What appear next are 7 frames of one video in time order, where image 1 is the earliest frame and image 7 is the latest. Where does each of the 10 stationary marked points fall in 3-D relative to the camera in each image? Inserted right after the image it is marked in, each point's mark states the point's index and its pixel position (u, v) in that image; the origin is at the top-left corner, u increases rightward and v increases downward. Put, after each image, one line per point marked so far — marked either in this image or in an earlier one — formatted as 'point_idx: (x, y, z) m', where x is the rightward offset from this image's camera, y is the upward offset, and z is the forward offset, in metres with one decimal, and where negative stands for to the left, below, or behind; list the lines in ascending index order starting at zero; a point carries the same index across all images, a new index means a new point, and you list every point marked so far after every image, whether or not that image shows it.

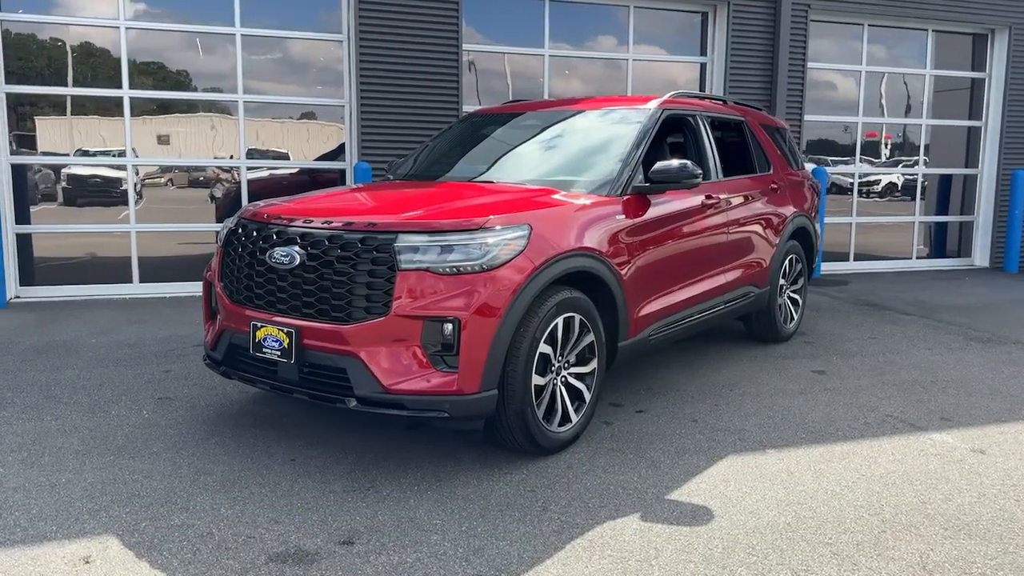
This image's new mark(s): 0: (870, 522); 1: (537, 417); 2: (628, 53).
0: (+1.3, -0.9, +3.0) m
1: (+0.1, -0.6, +3.5) m
2: (+1.3, +2.7, +9.3) m
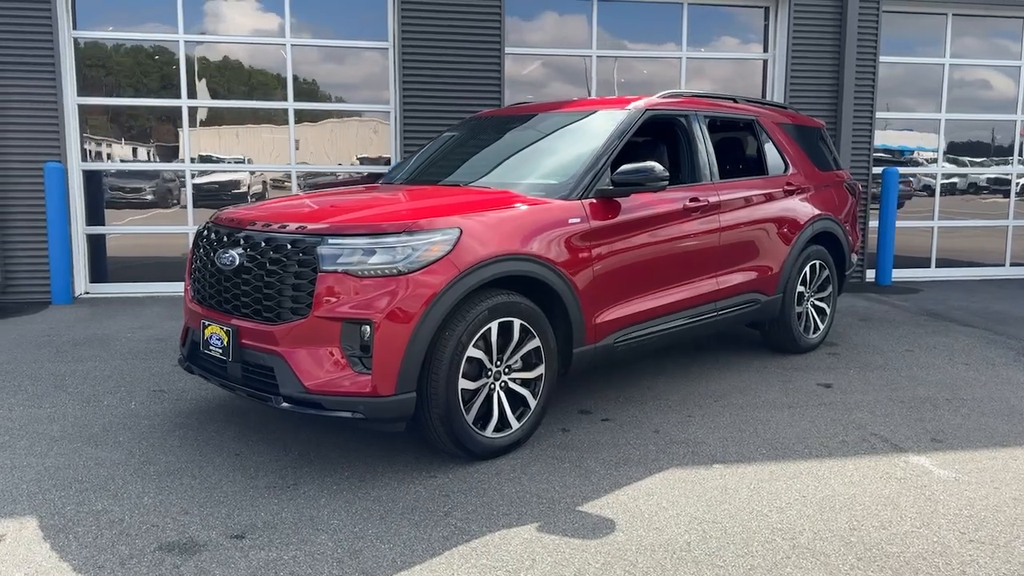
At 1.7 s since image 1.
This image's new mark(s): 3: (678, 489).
0: (+0.9, -0.9, +2.8) m
1: (-0.2, -0.6, +3.5) m
2: (+1.9, +2.6, +9.1) m
3: (+0.7, -0.8, +3.3) m
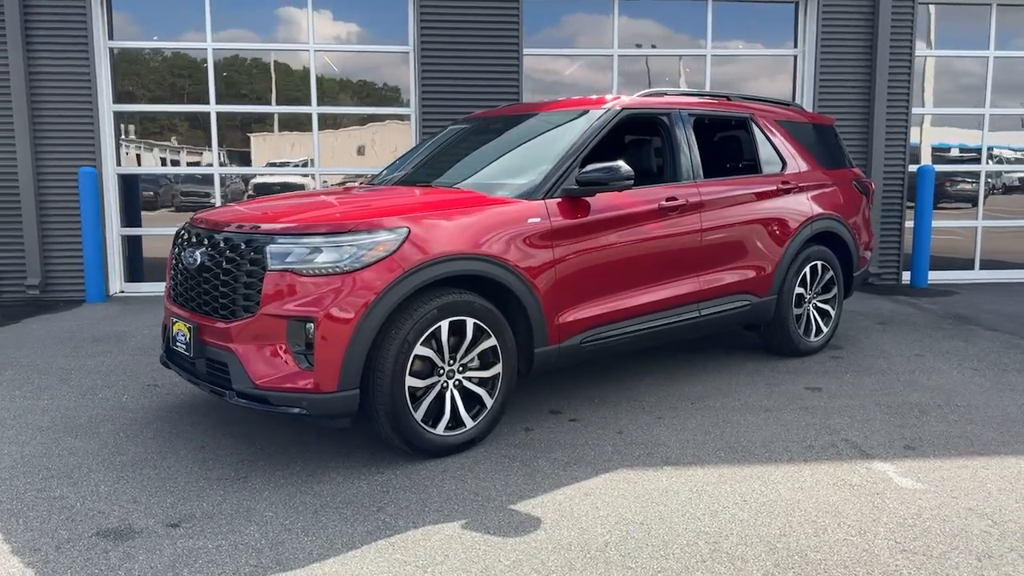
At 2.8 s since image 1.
0: (+0.6, -0.9, +2.8) m
1: (-0.4, -0.6, +3.6) m
2: (+2.1, +2.6, +8.9) m
3: (+0.4, -0.8, +3.3) m
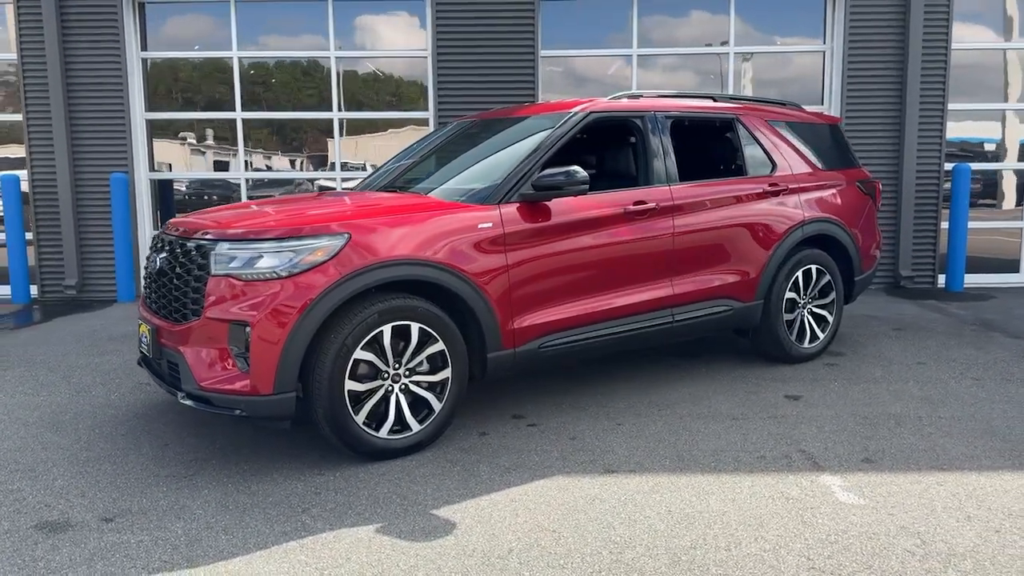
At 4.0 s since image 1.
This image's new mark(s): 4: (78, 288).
0: (+0.3, -0.9, +2.8) m
1: (-0.7, -0.6, +3.6) m
2: (+2.3, +2.6, +8.8) m
3: (+0.1, -0.8, +3.3) m
4: (-4.6, 0.0, +8.6) m
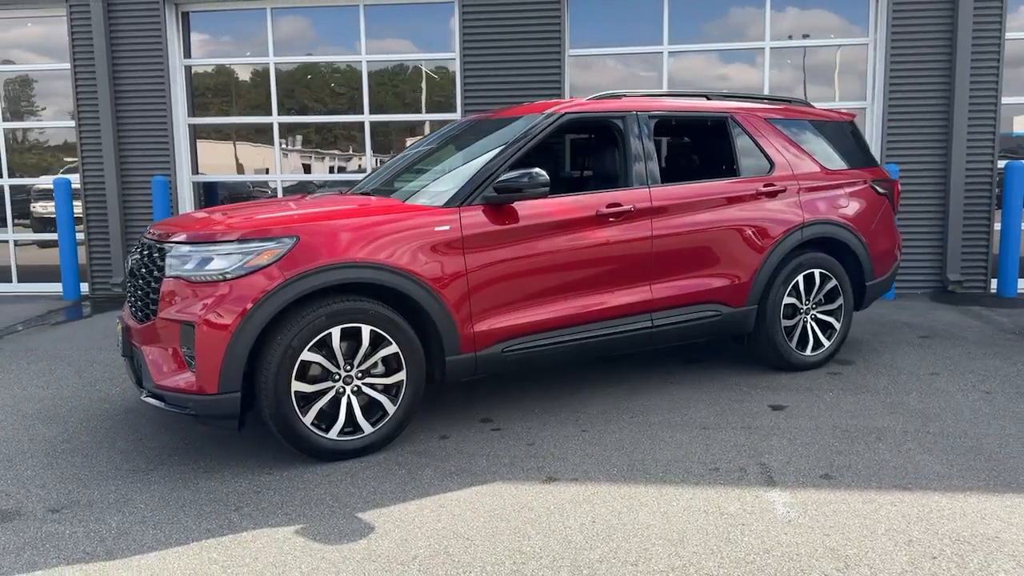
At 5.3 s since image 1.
0: (0.0, -0.9, +2.7) m
1: (-0.9, -0.6, +3.7) m
2: (+2.6, +2.6, +8.5) m
3: (-0.2, -0.9, +3.3) m
4: (-4.3, 0.0, +9.0) m
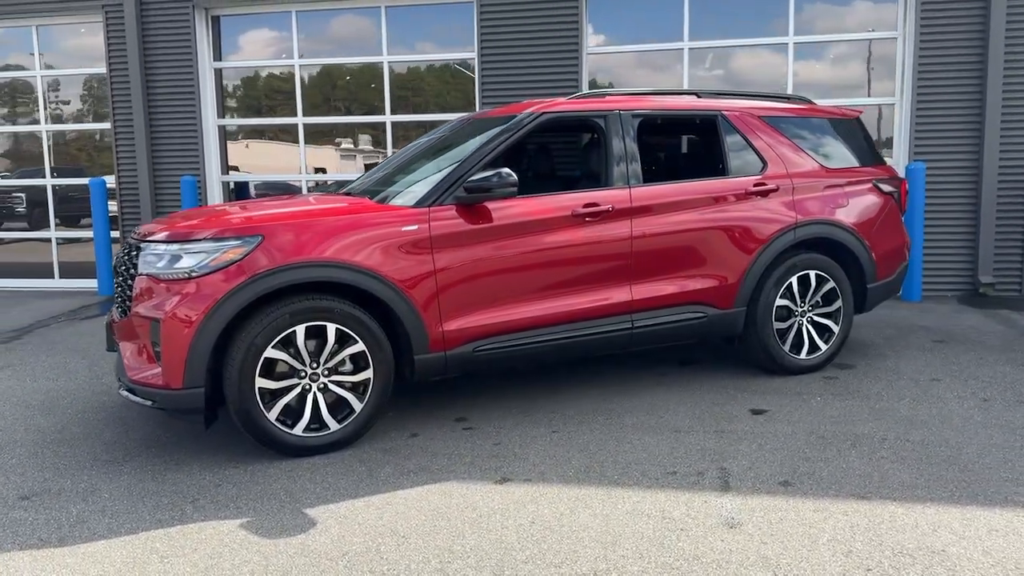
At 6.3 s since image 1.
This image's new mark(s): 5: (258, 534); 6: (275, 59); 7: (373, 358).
0: (-0.3, -0.9, +2.7) m
1: (-1.1, -0.6, +3.8) m
2: (+2.8, +2.5, +8.3) m
3: (-0.4, -0.9, +3.3) m
4: (-4.1, +0.1, +9.3) m
5: (-0.9, -0.9, +3.0) m
6: (-3.1, +2.6, +9.2) m
7: (-0.7, -0.3, +3.9) m
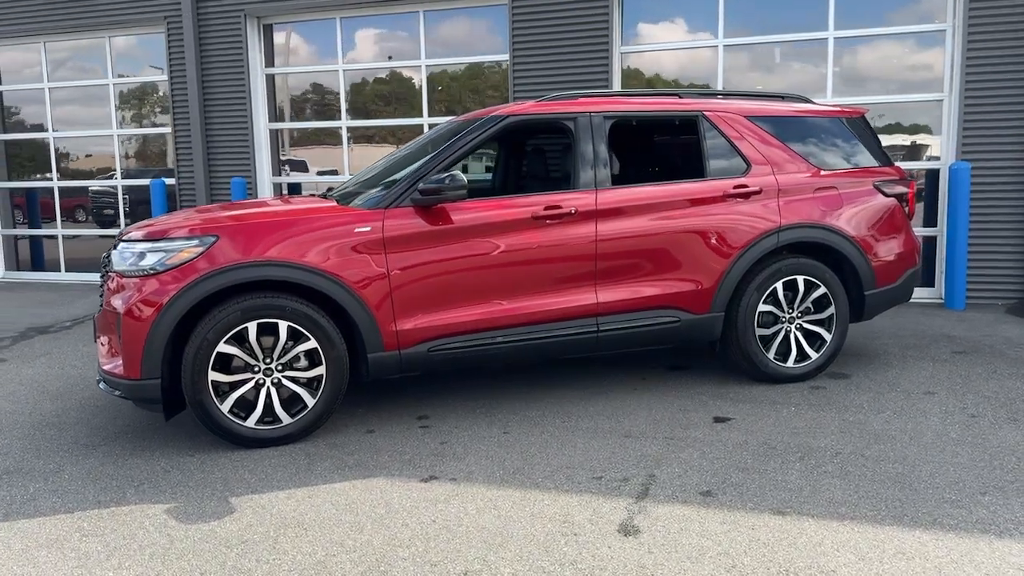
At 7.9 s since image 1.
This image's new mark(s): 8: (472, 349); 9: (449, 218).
0: (-0.7, -1.0, +2.9) m
1: (-1.4, -0.6, +3.9) m
2: (+3.1, +2.5, +8.0) m
3: (-0.7, -0.9, +3.4) m
4: (-3.7, +0.1, +9.8) m
5: (-1.3, -0.9, +3.2) m
6: (-2.6, +2.6, +9.6) m
7: (-0.9, -0.3, +4.1) m
8: (-0.2, -0.3, +4.4) m
9: (-0.3, +0.4, +4.3) m
